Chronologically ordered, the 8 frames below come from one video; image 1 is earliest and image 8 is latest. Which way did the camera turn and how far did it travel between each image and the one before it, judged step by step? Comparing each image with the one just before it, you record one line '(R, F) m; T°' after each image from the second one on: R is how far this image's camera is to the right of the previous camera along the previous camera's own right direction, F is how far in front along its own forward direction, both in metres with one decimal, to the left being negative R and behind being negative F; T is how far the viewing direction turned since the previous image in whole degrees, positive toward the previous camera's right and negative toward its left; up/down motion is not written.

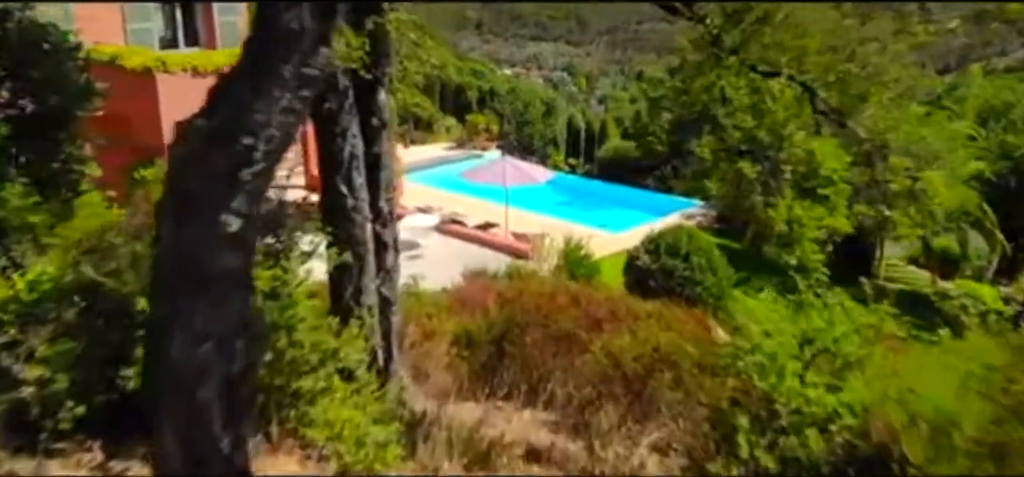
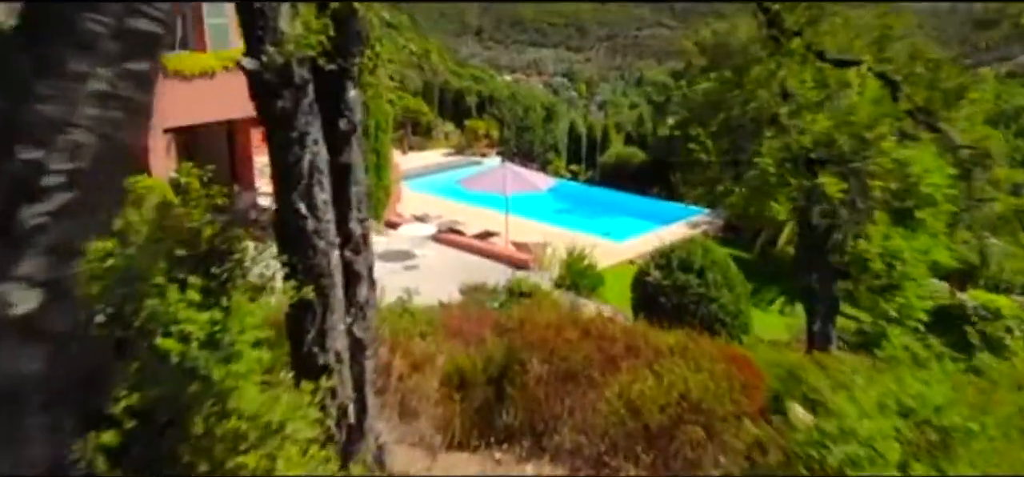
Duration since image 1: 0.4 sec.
(0.0, +0.6) m; 0°
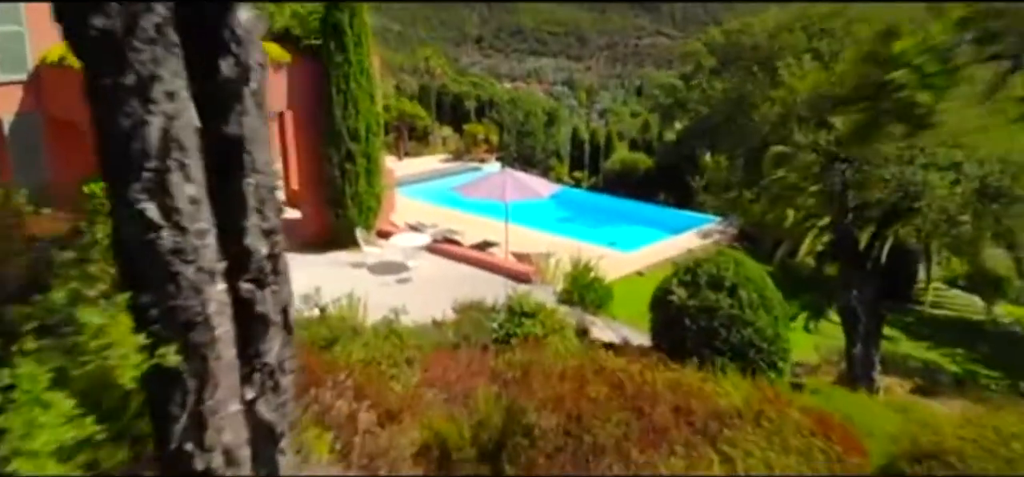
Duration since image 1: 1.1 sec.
(0.0, +1.0) m; 0°
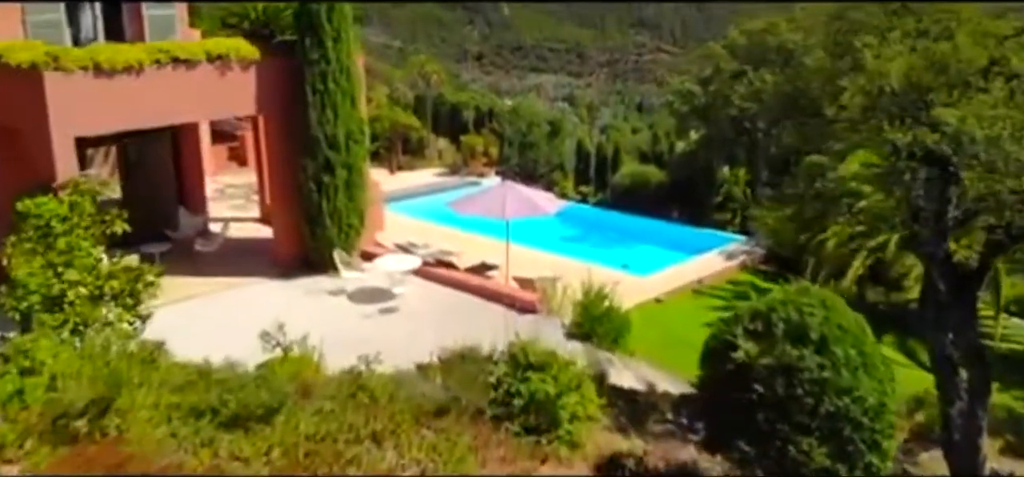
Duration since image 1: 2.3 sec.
(0.0, +1.7) m; 0°
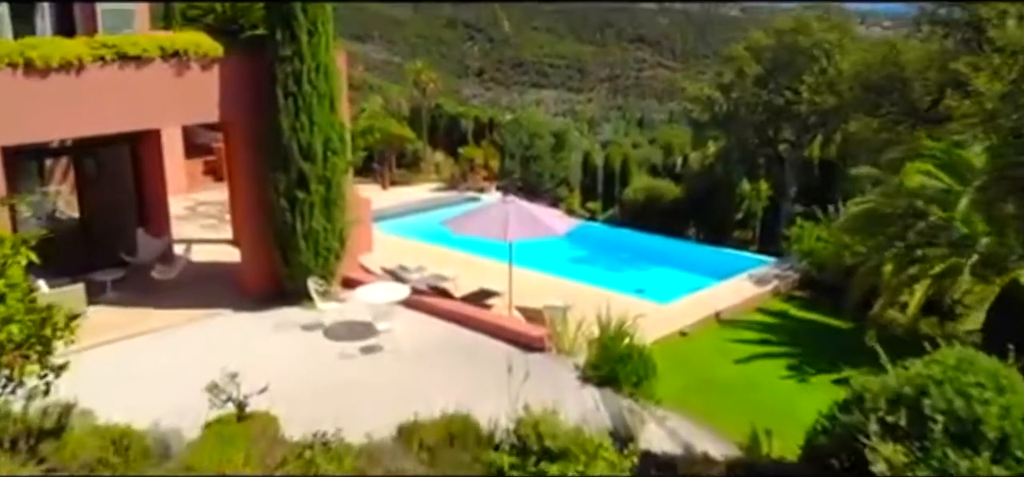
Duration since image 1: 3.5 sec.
(0.0, +1.5) m; 0°
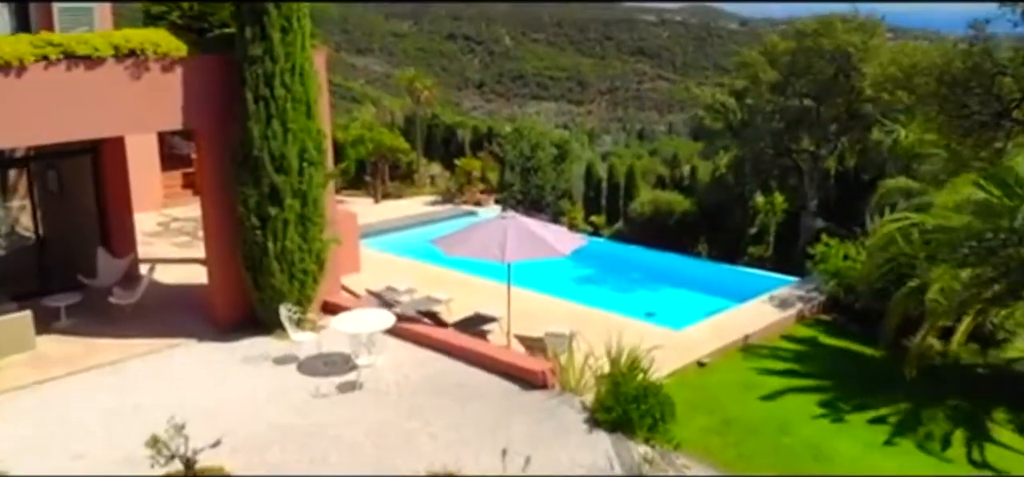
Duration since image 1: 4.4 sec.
(0.0, +1.1) m; 0°
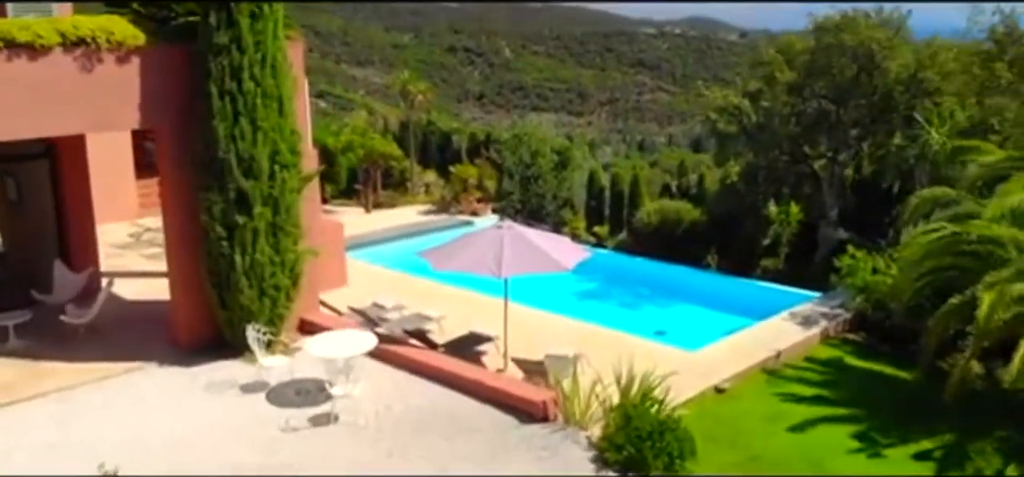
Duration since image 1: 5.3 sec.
(0.0, +0.9) m; 0°
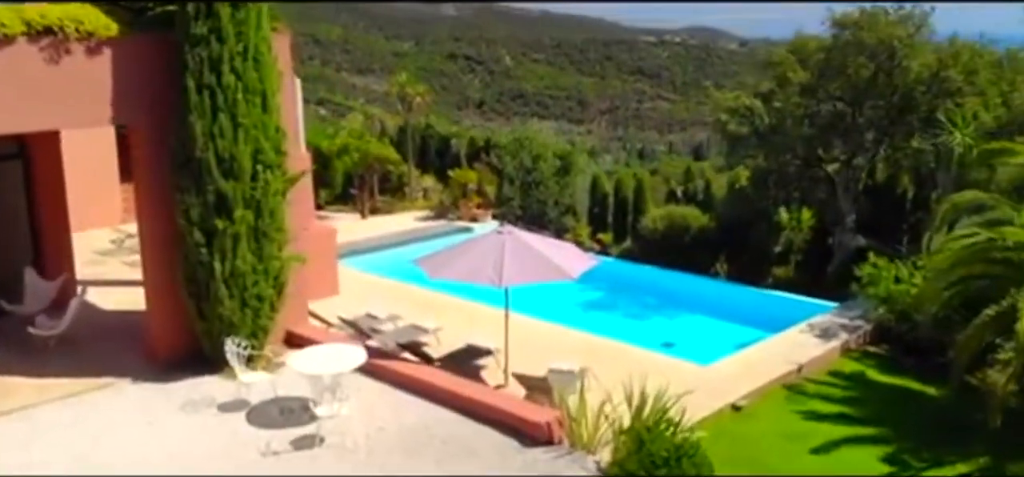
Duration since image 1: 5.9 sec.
(0.0, +0.6) m; 0°
